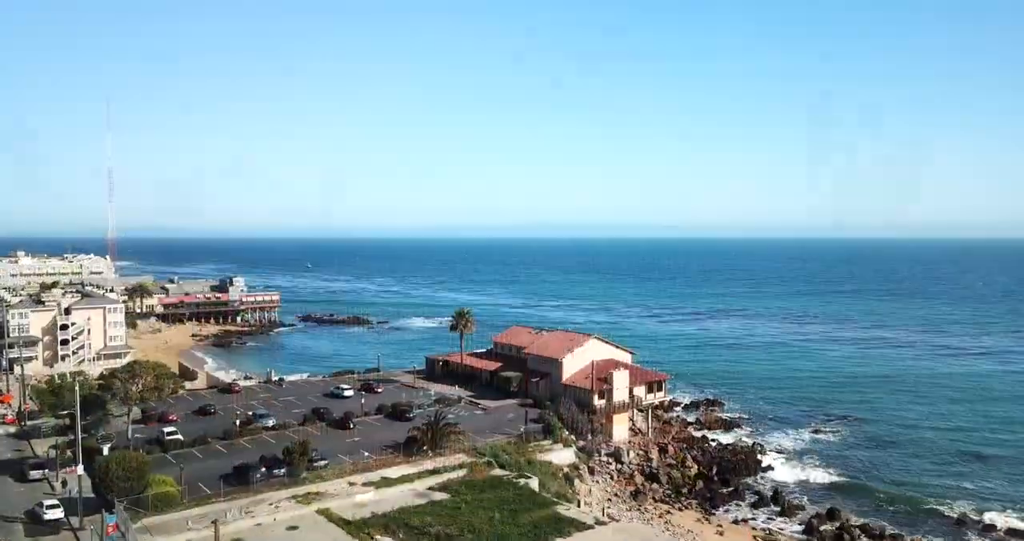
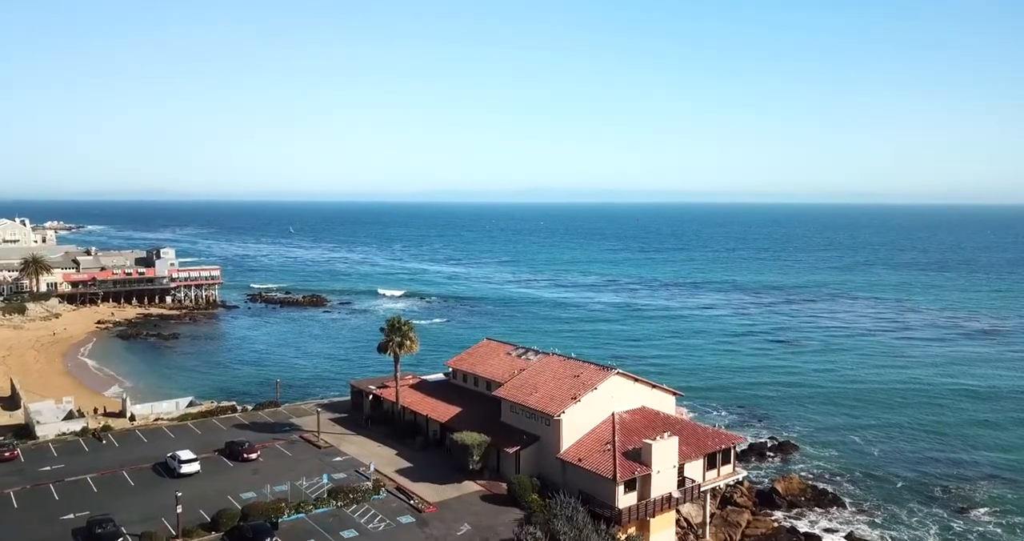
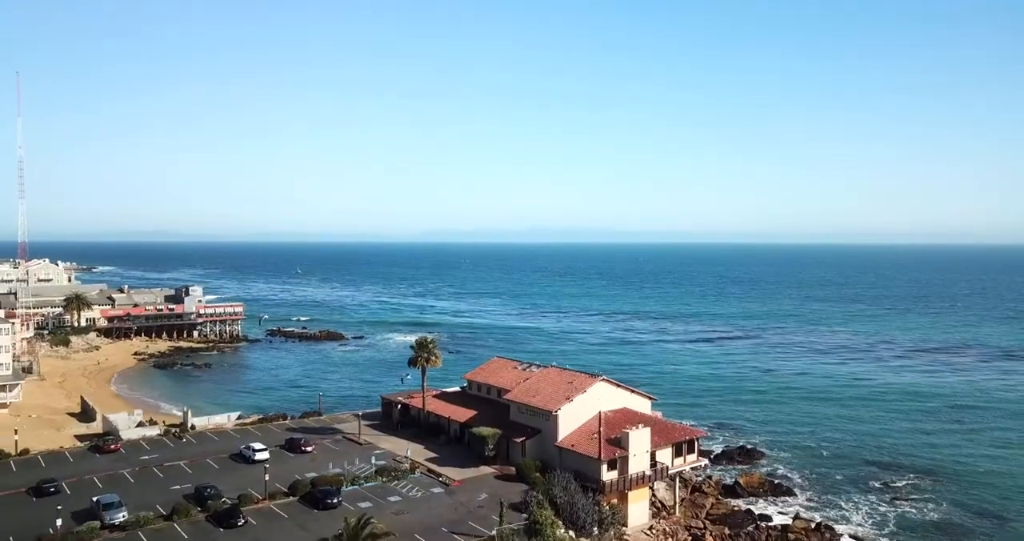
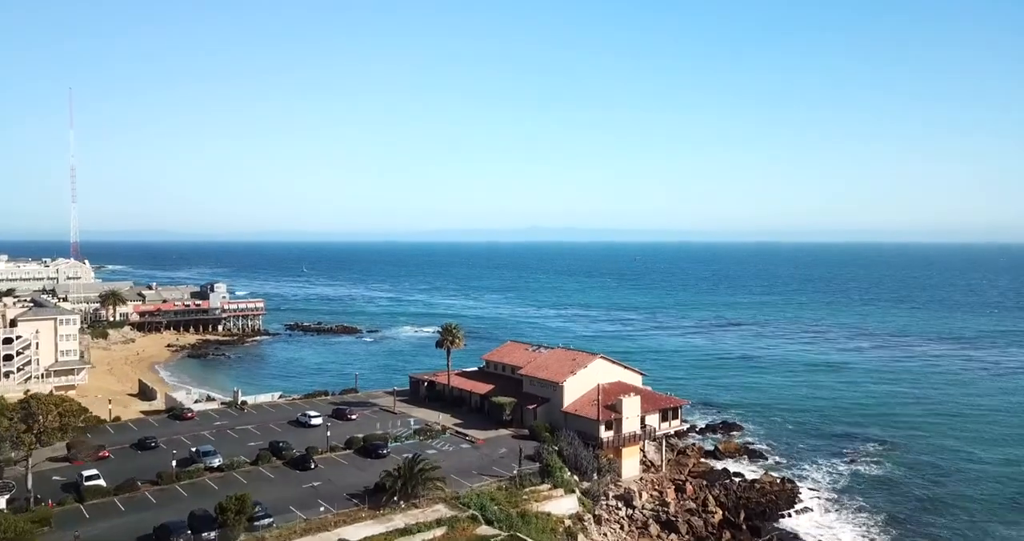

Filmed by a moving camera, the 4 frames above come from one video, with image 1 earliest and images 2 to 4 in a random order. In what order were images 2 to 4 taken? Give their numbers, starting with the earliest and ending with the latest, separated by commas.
4, 3, 2
